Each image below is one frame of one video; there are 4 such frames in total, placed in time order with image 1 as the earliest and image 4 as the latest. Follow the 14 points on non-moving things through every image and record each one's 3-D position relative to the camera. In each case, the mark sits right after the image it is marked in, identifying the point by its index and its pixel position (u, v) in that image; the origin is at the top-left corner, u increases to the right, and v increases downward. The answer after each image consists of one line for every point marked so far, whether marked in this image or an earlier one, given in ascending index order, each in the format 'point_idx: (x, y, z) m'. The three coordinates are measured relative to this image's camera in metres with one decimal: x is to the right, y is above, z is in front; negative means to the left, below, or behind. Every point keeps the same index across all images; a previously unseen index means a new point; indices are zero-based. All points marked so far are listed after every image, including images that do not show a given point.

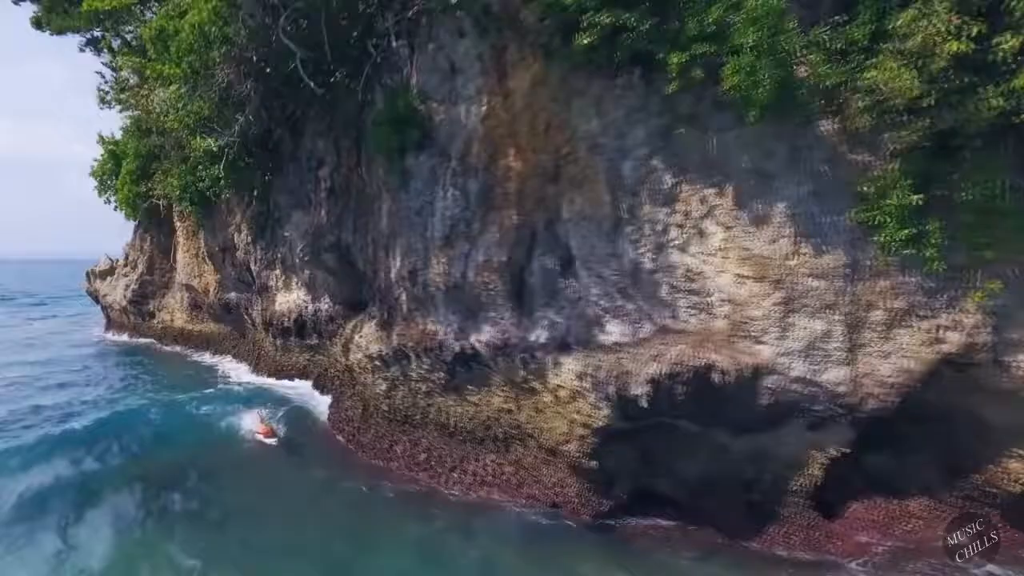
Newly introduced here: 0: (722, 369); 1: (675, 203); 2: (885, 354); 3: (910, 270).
0: (+5.0, -1.9, +9.2) m
1: (+4.1, +2.1, +9.6) m
2: (+8.6, -1.5, +8.8) m
3: (+8.8, +0.4, +8.5) m
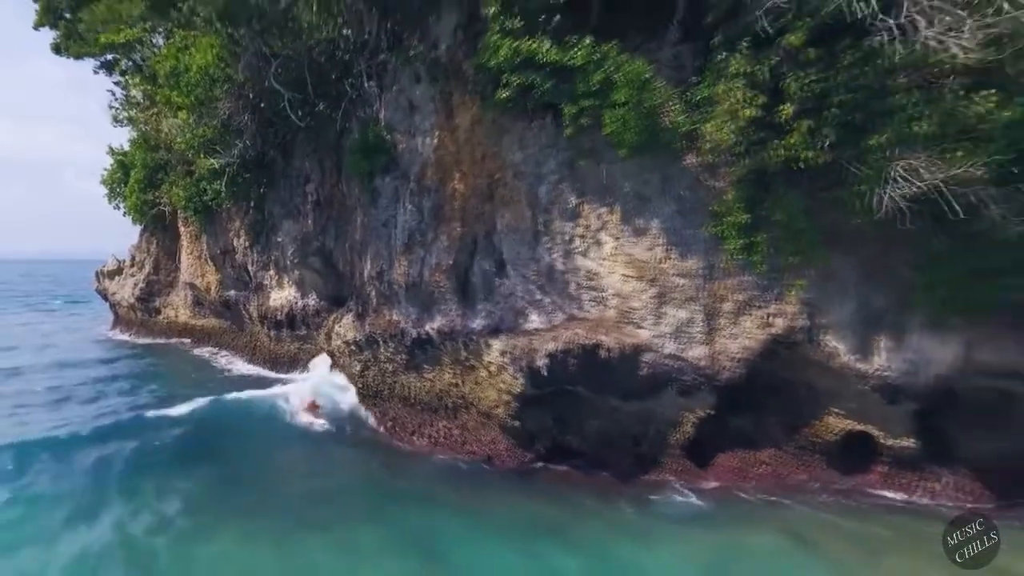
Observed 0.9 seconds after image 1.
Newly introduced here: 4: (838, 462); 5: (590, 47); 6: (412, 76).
0: (+3.0, -1.8, +11.9) m
1: (+2.1, +2.2, +12.3) m
2: (+6.6, -1.4, +11.5) m
3: (+6.9, +0.5, +11.2) m
4: (+10.1, -5.4, +11.8) m
5: (+2.3, +7.0, +11.2) m
6: (-3.7, +7.9, +14.2) m
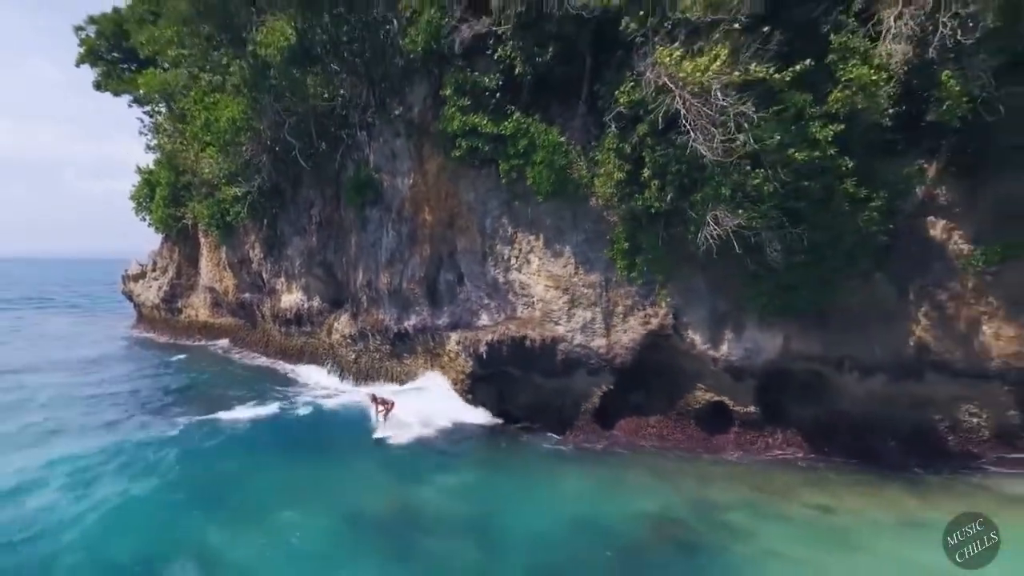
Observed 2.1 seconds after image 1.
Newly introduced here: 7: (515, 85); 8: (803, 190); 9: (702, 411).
0: (+1.0, -2.2, +16.2) m
1: (+0.1, +1.9, +16.6) m
2: (+4.6, -1.7, +15.7) m
3: (+4.8, +0.2, +15.5) m
4: (+8.0, -5.7, +16.1) m
5: (+0.3, +6.7, +15.4) m
6: (-5.7, +7.6, +18.5) m
7: (+0.1, +8.3, +15.7) m
8: (+9.5, +3.2, +12.5) m
9: (+7.9, -5.1, +16.0) m
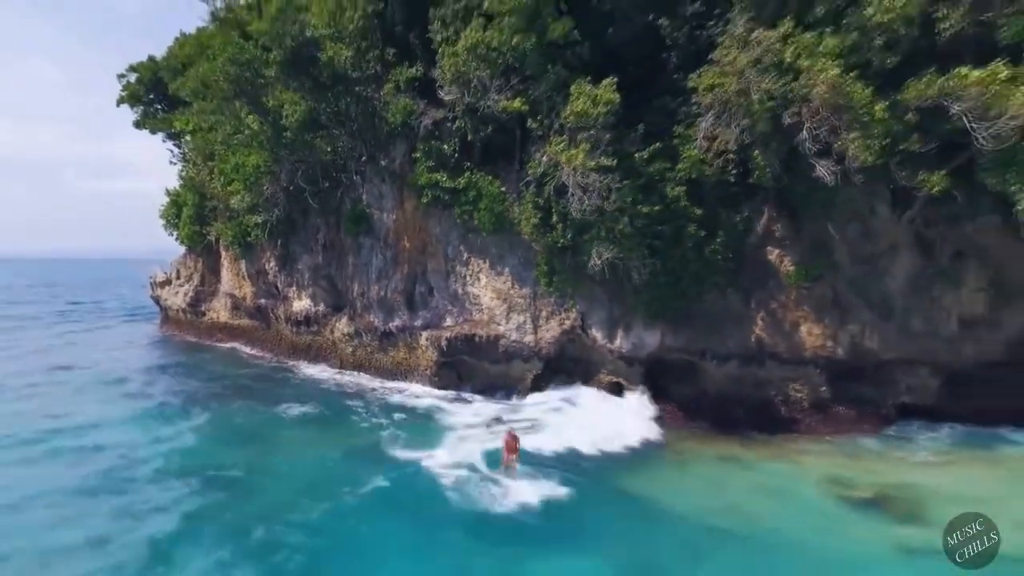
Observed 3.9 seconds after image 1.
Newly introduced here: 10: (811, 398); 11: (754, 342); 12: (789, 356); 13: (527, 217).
0: (-1.6, -2.7, +21.8) m
1: (-2.5, +1.3, +22.3) m
2: (+2.0, -2.3, +21.4) m
3: (+2.2, -0.4, +21.1) m
4: (+5.4, -6.3, +21.7) m
5: (-2.3, +6.1, +21.1) m
6: (-8.3, +6.9, +24.2) m
7: (-2.4, +7.7, +21.3) m
8: (+6.9, +2.6, +18.1) m
9: (+5.3, -5.7, +21.6) m
10: (+15.3, -5.6, +19.7) m
11: (+12.6, -2.8, +20.0) m
12: (+14.3, -3.5, +19.8) m
13: (+0.8, +3.6, +20.3) m
